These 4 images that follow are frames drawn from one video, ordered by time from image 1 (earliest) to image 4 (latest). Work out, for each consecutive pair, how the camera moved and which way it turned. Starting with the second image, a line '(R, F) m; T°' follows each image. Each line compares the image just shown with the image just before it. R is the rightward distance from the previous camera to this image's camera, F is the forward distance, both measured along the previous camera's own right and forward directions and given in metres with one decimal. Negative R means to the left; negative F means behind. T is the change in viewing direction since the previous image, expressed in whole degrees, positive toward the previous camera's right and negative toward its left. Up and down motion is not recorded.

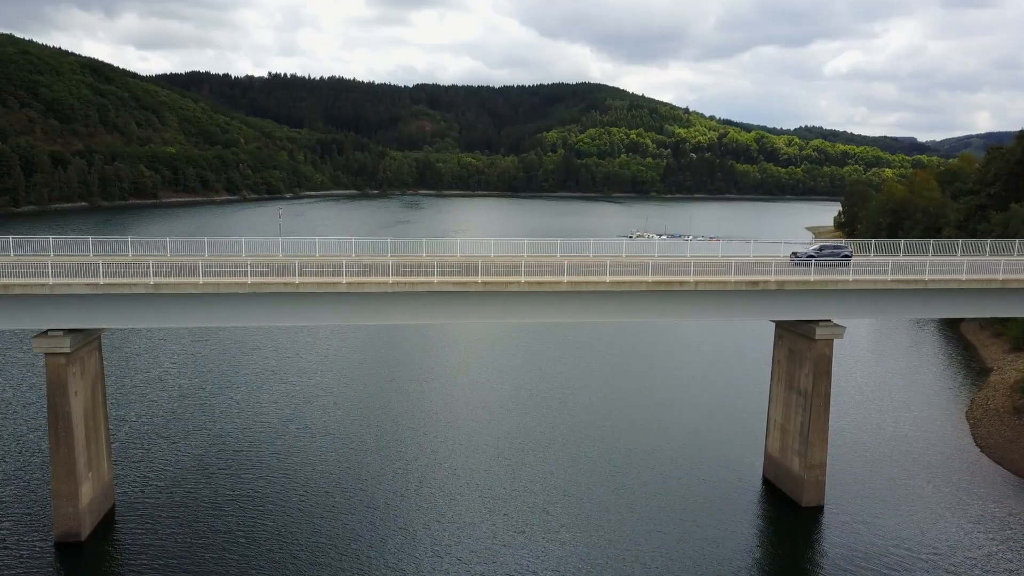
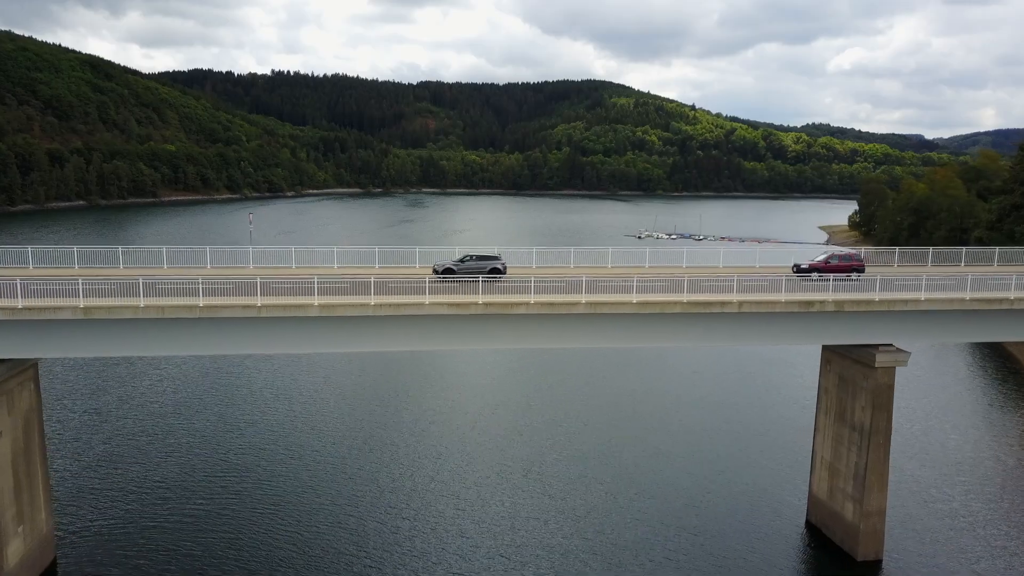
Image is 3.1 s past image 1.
(-0.1, +3.6) m; 0°
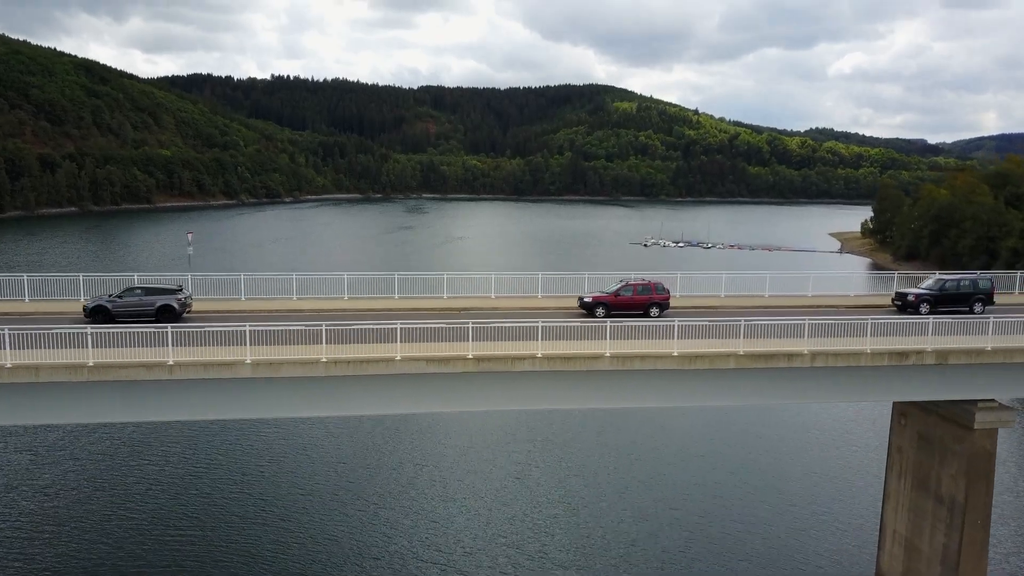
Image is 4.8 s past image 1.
(0.0, +4.4) m; 0°
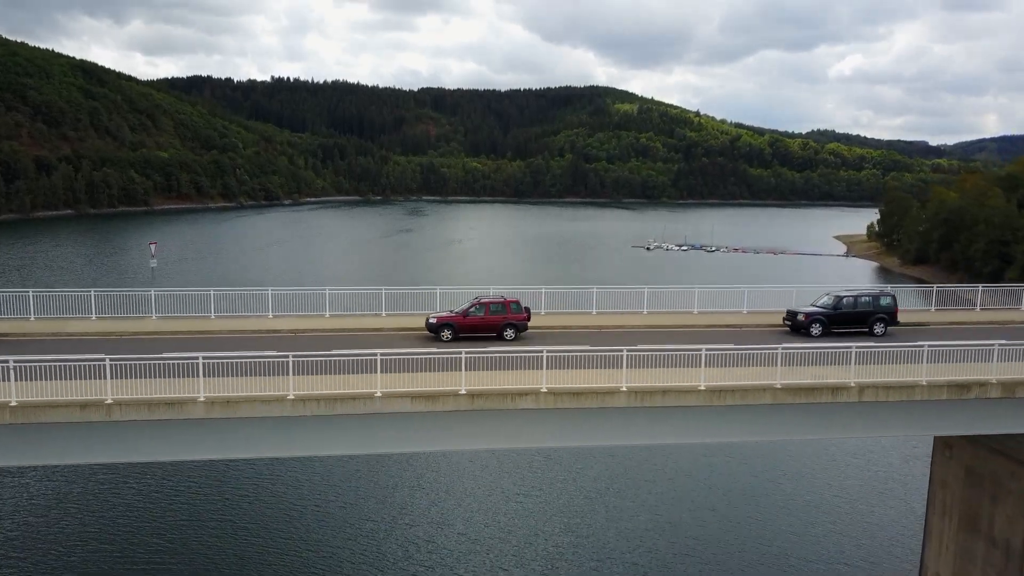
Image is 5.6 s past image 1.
(0.0, +1.9) m; 0°
